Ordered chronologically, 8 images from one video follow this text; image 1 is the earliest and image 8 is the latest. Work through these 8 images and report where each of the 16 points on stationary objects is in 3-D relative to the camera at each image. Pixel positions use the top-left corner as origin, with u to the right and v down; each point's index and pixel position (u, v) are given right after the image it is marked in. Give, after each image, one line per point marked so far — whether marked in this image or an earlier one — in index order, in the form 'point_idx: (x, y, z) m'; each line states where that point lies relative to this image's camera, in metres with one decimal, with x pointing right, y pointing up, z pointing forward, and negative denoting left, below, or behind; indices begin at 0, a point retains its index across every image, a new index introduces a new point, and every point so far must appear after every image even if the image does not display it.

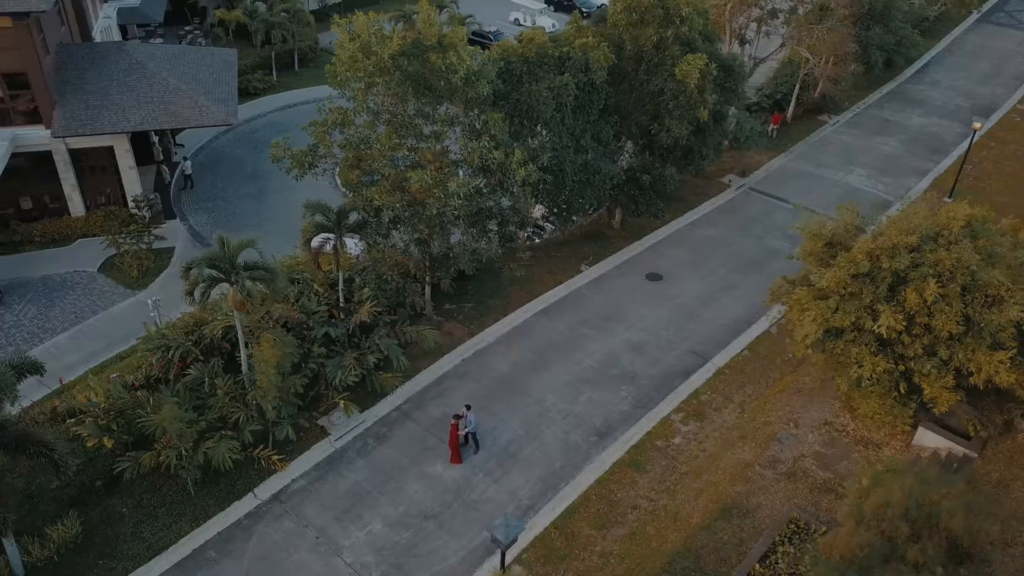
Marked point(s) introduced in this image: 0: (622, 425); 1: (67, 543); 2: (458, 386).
0: (+2.0, -2.6, +17.4) m
1: (-6.7, -4.0, +14.2) m
2: (-1.2, -2.0, +17.9) m
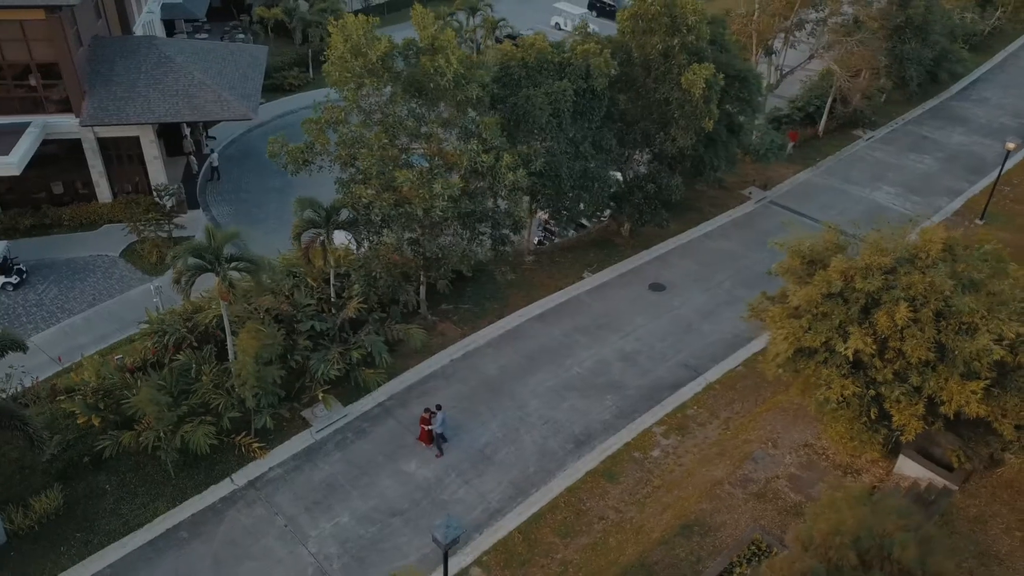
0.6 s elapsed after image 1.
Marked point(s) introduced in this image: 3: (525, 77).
0: (+1.6, -2.8, +17.3) m
1: (-7.4, -3.7, +14.9) m
2: (-1.5, -2.0, +18.1) m
3: (+0.2, +4.3, +18.4) m
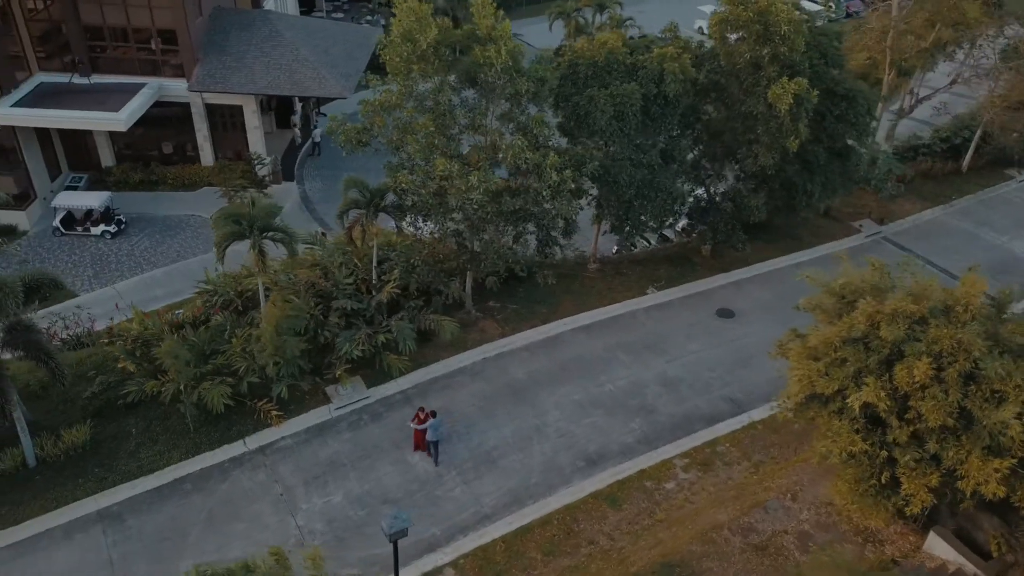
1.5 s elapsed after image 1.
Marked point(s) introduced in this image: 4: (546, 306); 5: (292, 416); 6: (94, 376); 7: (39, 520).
0: (+1.9, -3.0, +16.5) m
1: (-7.5, -2.8, +15.8) m
2: (-0.9, -1.9, +17.8) m
3: (+1.6, +4.1, +17.7) m
4: (+0.7, -0.4, +20.1) m
5: (-4.1, -2.4, +16.9) m
6: (-7.7, -1.7, +16.9) m
7: (-7.3, -3.7, +14.6) m
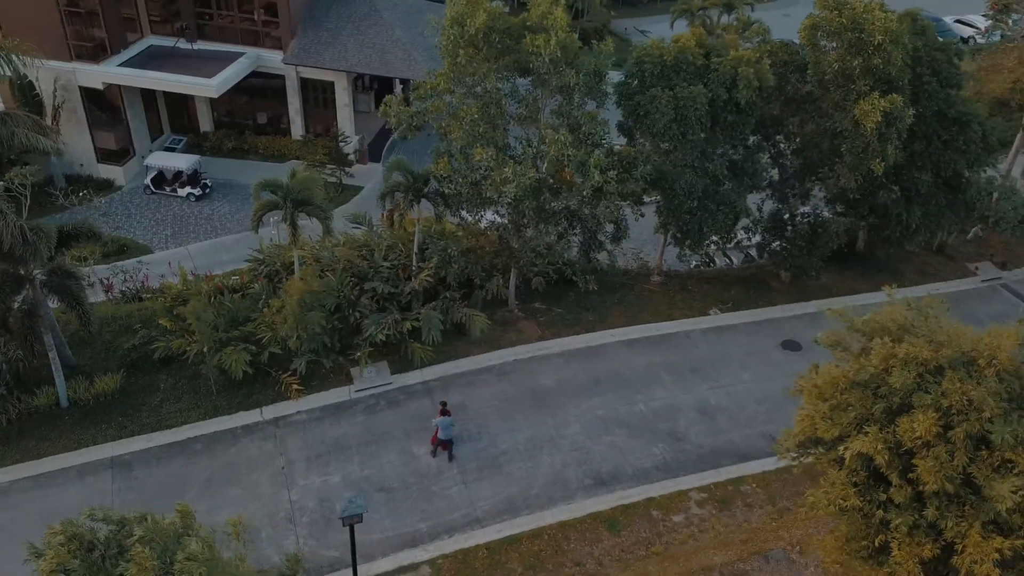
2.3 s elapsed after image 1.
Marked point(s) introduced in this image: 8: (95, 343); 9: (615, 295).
0: (+2.0, -3.2, +15.5) m
1: (-7.3, -1.9, +16.3) m
2: (-0.4, -1.8, +17.2) m
3: (+2.7, +3.9, +16.7) m
4: (+1.7, -0.6, +19.3) m
5: (-3.7, -1.9, +16.9) m
6: (-7.1, -0.8, +17.5) m
7: (-7.4, -2.8, +15.2) m
8: (-7.9, -1.1, +17.4) m
9: (+2.3, -0.2, +20.0) m
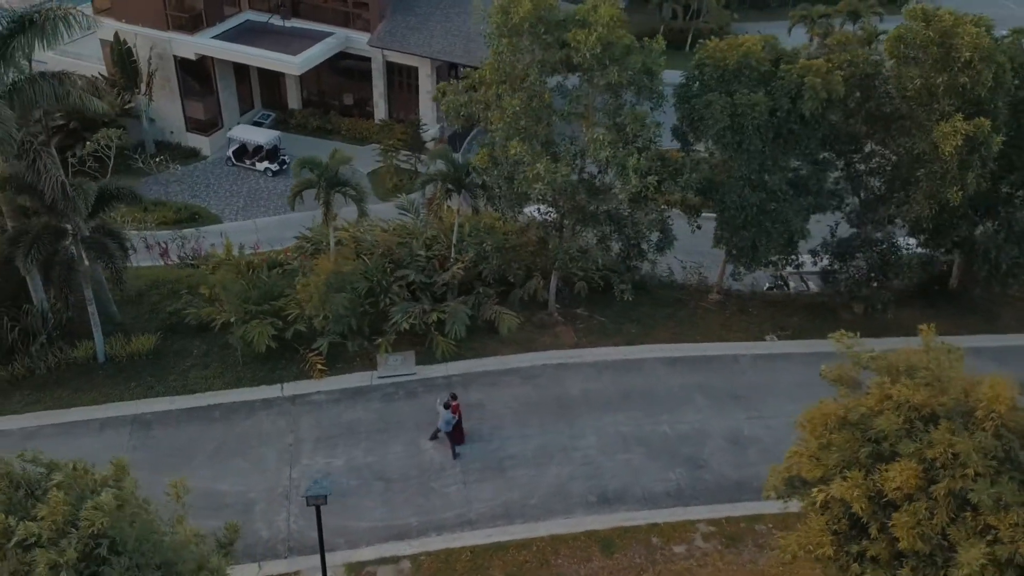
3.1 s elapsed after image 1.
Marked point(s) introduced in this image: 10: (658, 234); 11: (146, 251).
0: (+2.0, -3.4, +14.6) m
1: (-6.9, -1.2, +16.8) m
2: (0.0, -1.8, +16.7) m
3: (+3.6, +3.6, +15.7) m
4: (+2.5, -0.8, +18.4) m
5: (-3.2, -1.6, +16.8) m
6: (-6.5, -0.1, +17.9) m
7: (-7.3, -2.1, +15.7) m
8: (-7.3, -0.3, +18.0) m
9: (+3.2, -0.5, +19.0) m
10: (+2.7, +1.0, +17.0) m
11: (-7.9, +0.8, +19.6) m
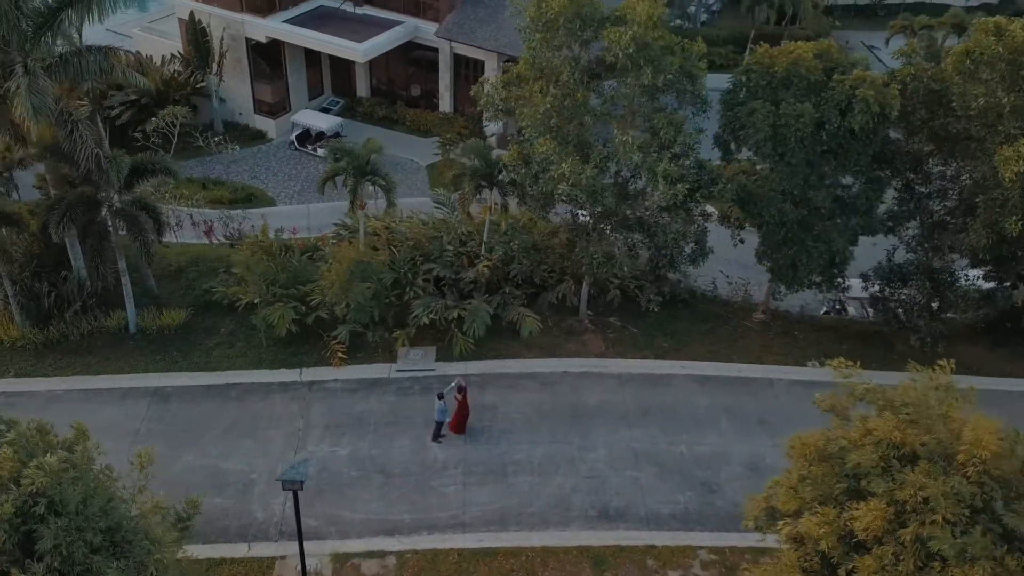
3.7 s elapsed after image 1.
0: (+1.9, -3.6, +14.0) m
1: (-6.5, -0.8, +17.2) m
2: (+0.3, -1.8, +16.2) m
3: (+4.1, +3.2, +14.8) m
4: (+3.1, -1.0, +17.7) m
5: (-2.9, -1.4, +16.8) m
6: (-5.8, +0.3, +18.2) m
7: (-7.0, -1.6, +16.1) m
8: (-6.7, +0.2, +18.3) m
9: (+3.9, -0.8, +18.2) m
10: (+3.2, +0.8, +16.2) m
11: (-7.1, +1.3, +20.1) m
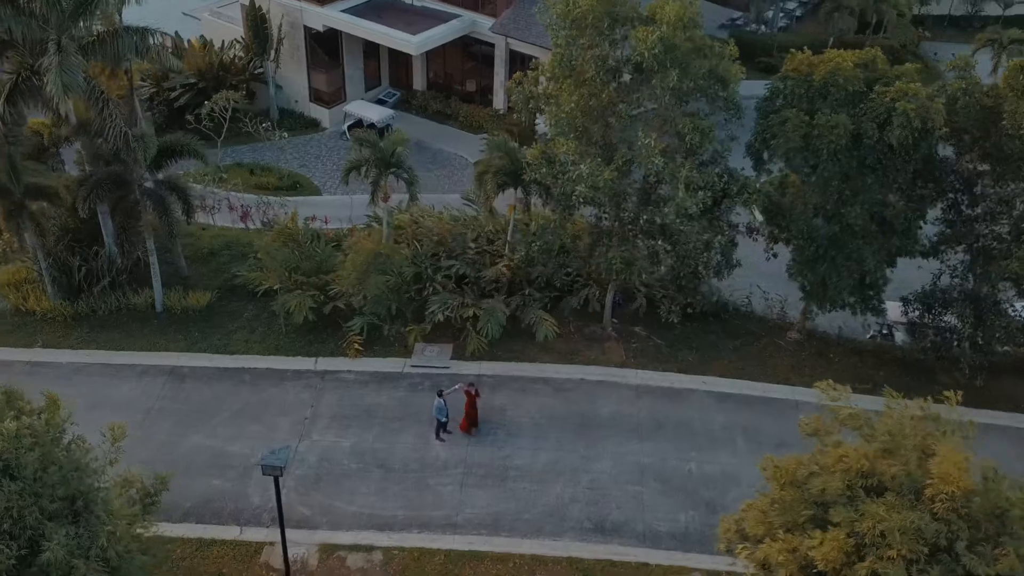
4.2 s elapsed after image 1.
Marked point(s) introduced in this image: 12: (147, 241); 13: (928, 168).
0: (+1.8, -3.7, +13.5) m
1: (-6.1, -0.4, +17.4) m
2: (+0.5, -1.9, +15.9) m
3: (+4.5, +3.0, +14.1) m
4: (+3.5, -1.2, +17.0) m
5: (-2.6, -1.2, +16.7) m
6: (-5.3, +0.6, +18.4) m
7: (-6.8, -1.2, +16.4) m
8: (-6.1, +0.5, +18.6) m
9: (+4.3, -1.0, +17.5) m
10: (+3.6, +0.5, +15.6) m
11: (-6.3, +1.7, +20.4) m
12: (-6.6, +0.8, +16.5) m
13: (+6.6, +1.9, +14.5) m
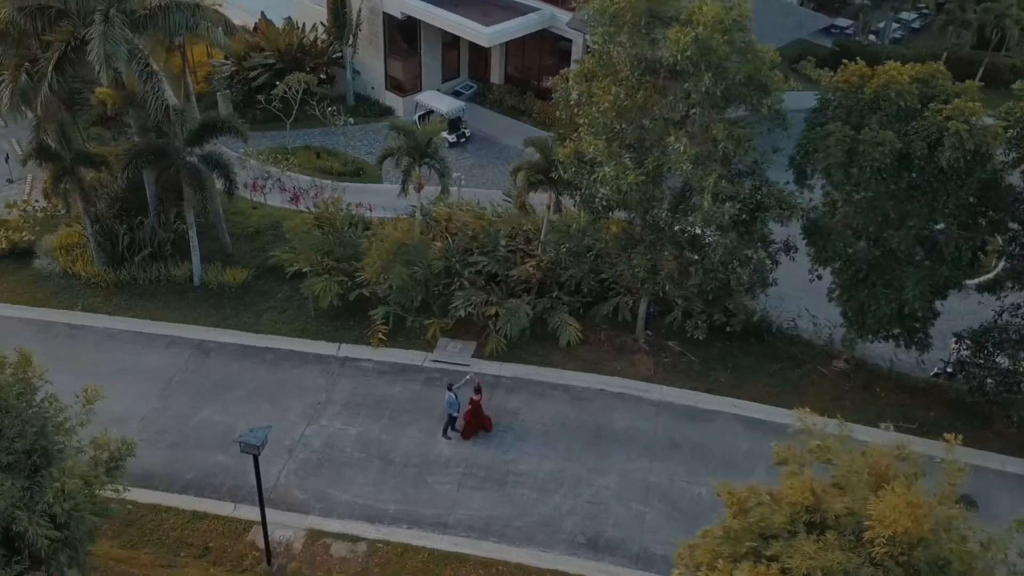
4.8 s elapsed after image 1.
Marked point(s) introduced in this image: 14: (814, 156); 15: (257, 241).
0: (+1.6, -3.9, +12.9) m
1: (-5.4, +0.1, +17.7) m
2: (+0.8, -1.9, +15.4) m
3: (+4.9, +2.6, +13.1) m
4: (+3.9, -1.5, +16.2) m
5: (-2.1, -1.0, +16.6) m
6: (-4.5, +1.0, +18.6) m
7: (-6.3, -0.7, +16.8) m
8: (-5.3, +1.0, +18.9) m
9: (+4.8, -1.4, +16.6) m
10: (+3.9, +0.2, +14.7) m
11: (-5.1, +2.1, +20.7) m
12: (-6.0, +1.3, +16.8) m
13: (+6.9, +1.4, +13.3) m
14: (+4.4, +1.9, +13.3) m
15: (-5.3, +1.0, +18.9) m
